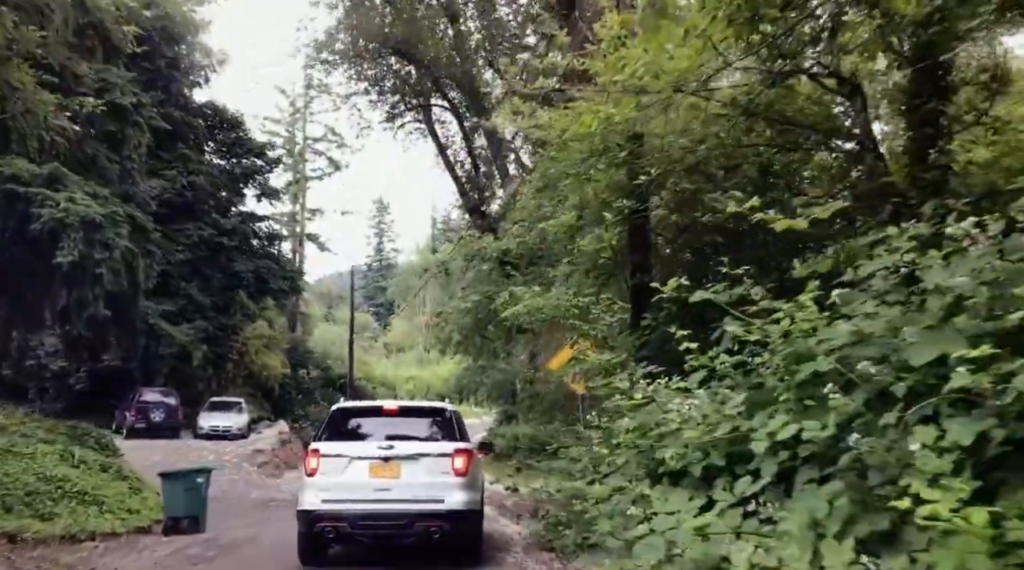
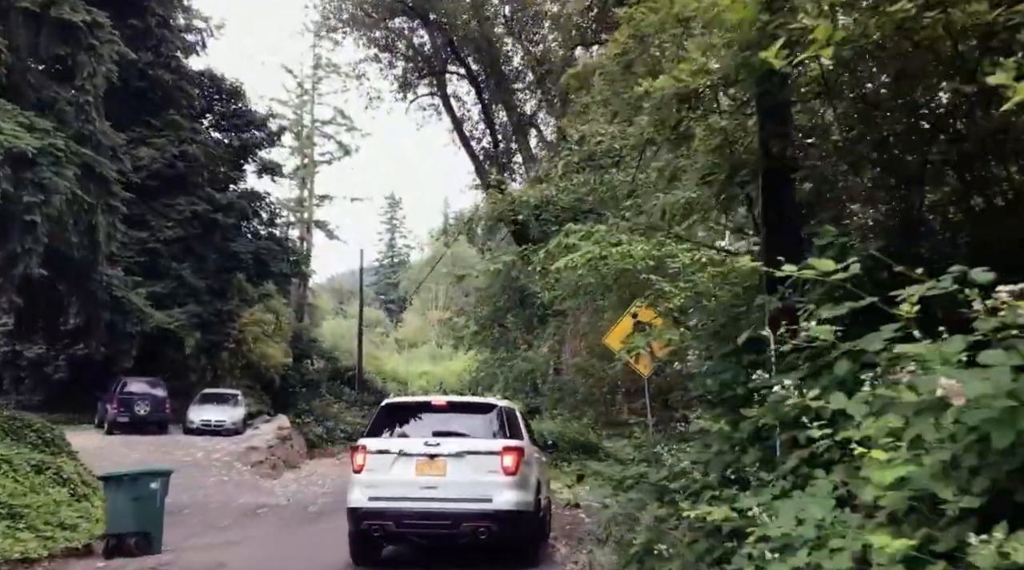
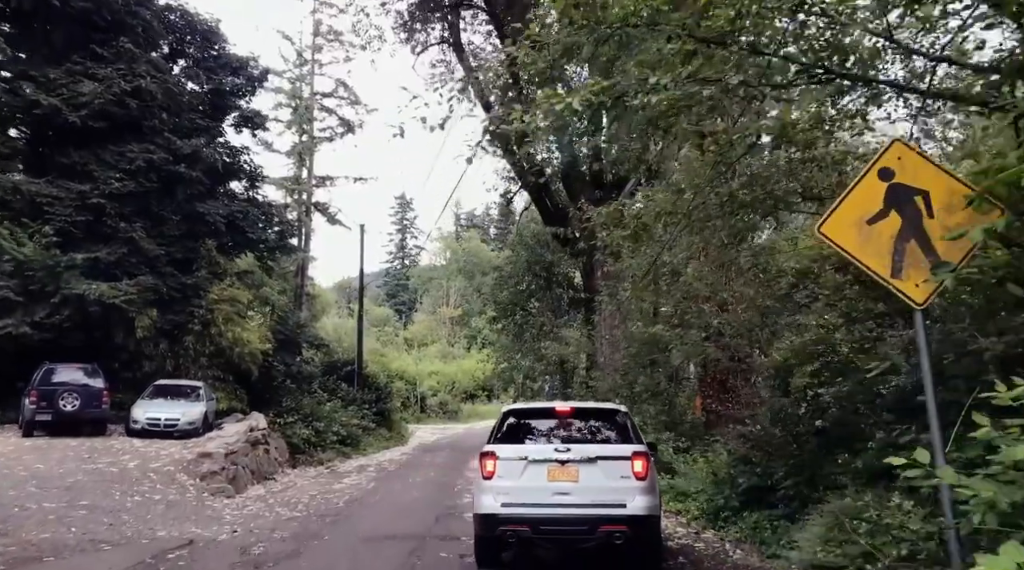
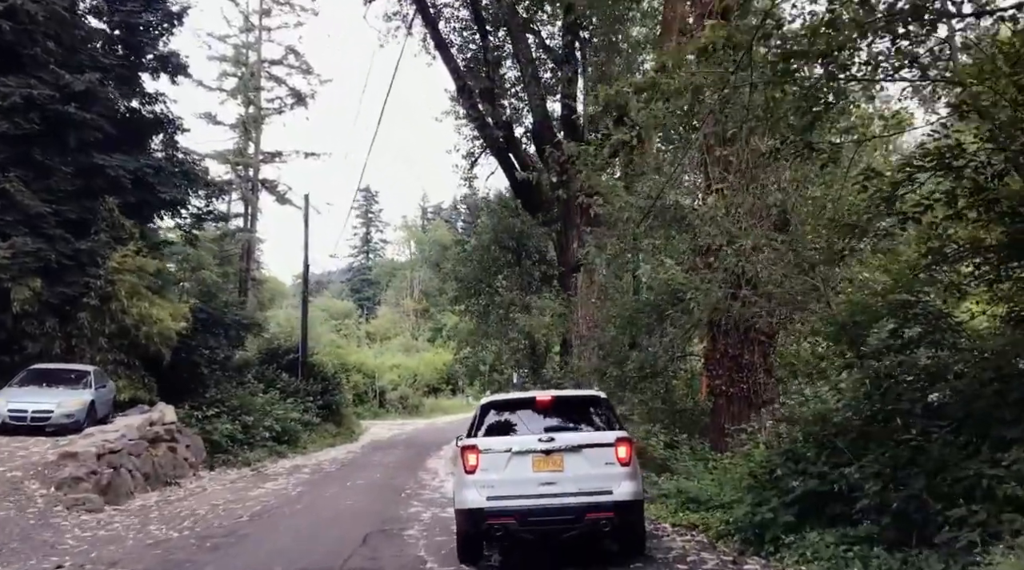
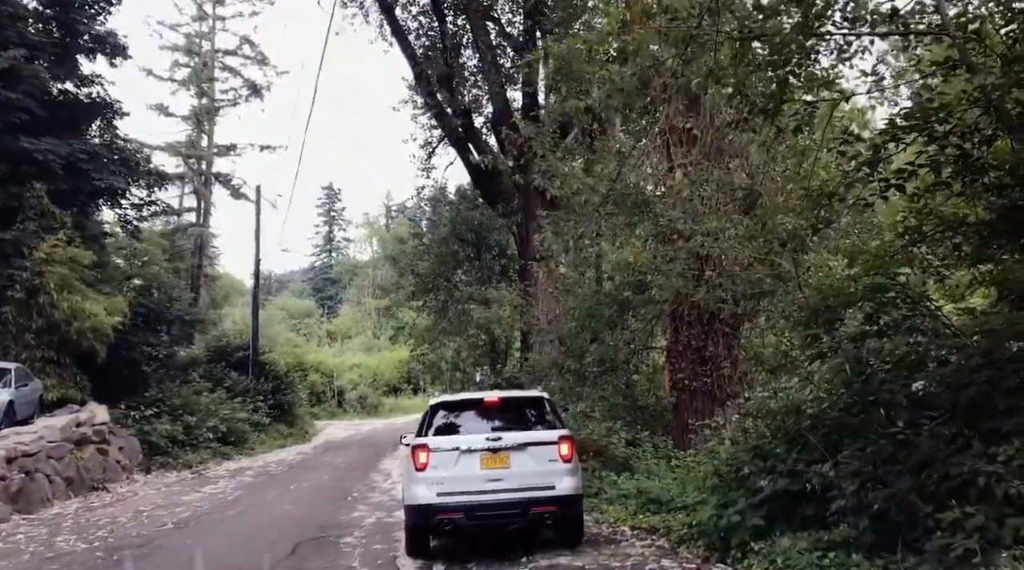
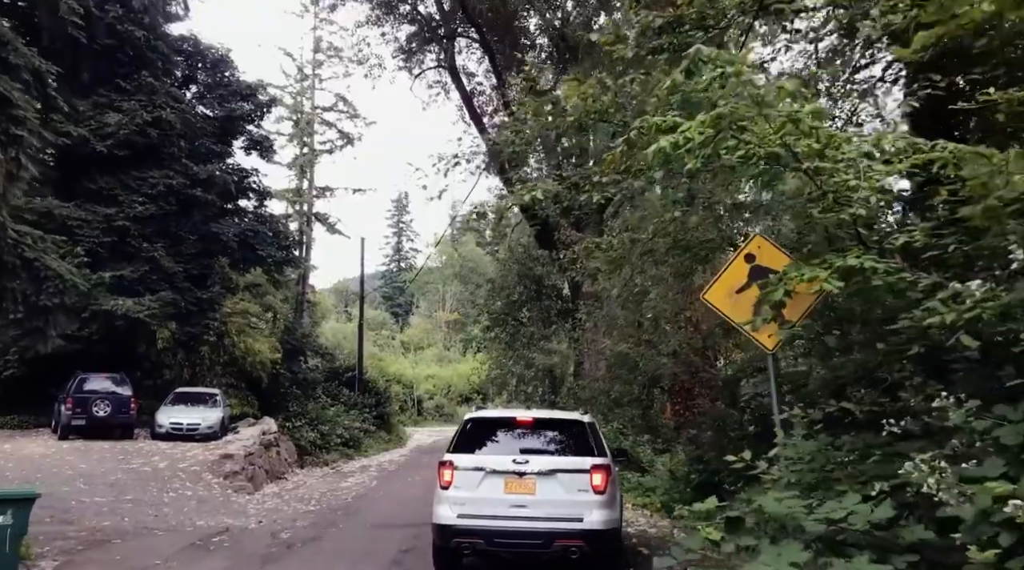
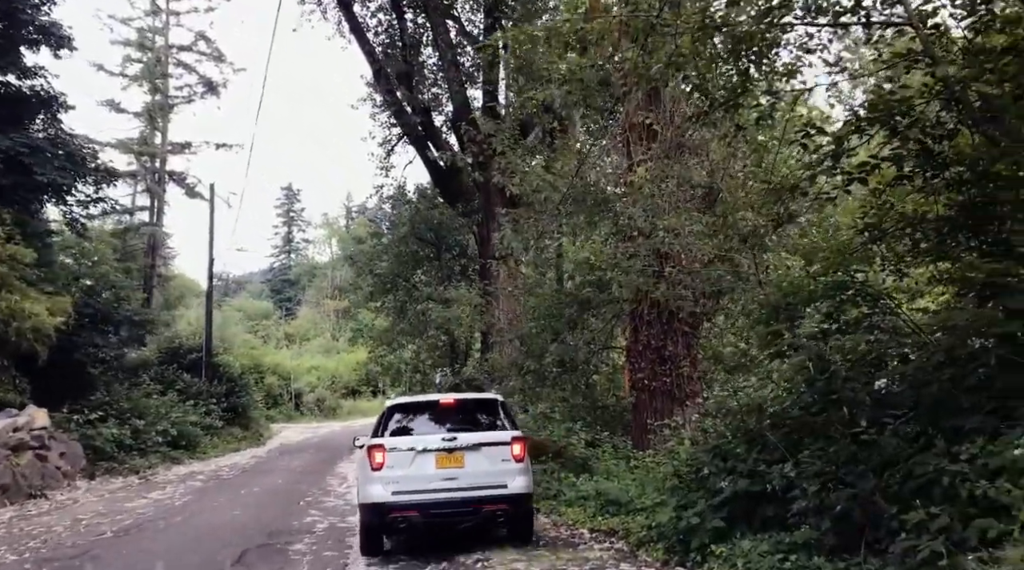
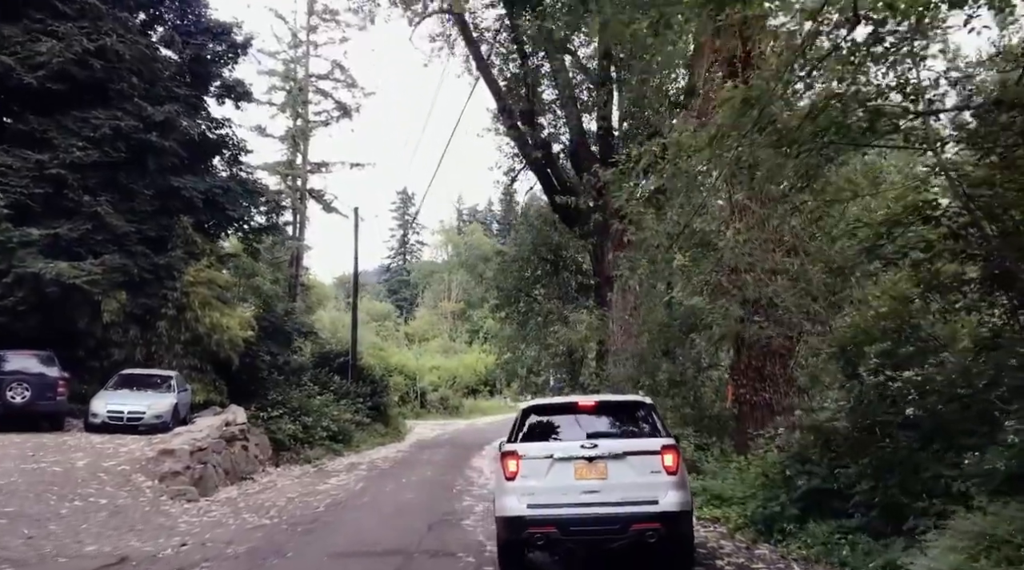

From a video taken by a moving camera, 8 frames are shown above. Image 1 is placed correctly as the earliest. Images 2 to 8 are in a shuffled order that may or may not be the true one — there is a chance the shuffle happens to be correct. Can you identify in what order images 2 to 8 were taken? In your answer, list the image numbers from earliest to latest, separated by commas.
2, 6, 3, 8, 4, 5, 7
